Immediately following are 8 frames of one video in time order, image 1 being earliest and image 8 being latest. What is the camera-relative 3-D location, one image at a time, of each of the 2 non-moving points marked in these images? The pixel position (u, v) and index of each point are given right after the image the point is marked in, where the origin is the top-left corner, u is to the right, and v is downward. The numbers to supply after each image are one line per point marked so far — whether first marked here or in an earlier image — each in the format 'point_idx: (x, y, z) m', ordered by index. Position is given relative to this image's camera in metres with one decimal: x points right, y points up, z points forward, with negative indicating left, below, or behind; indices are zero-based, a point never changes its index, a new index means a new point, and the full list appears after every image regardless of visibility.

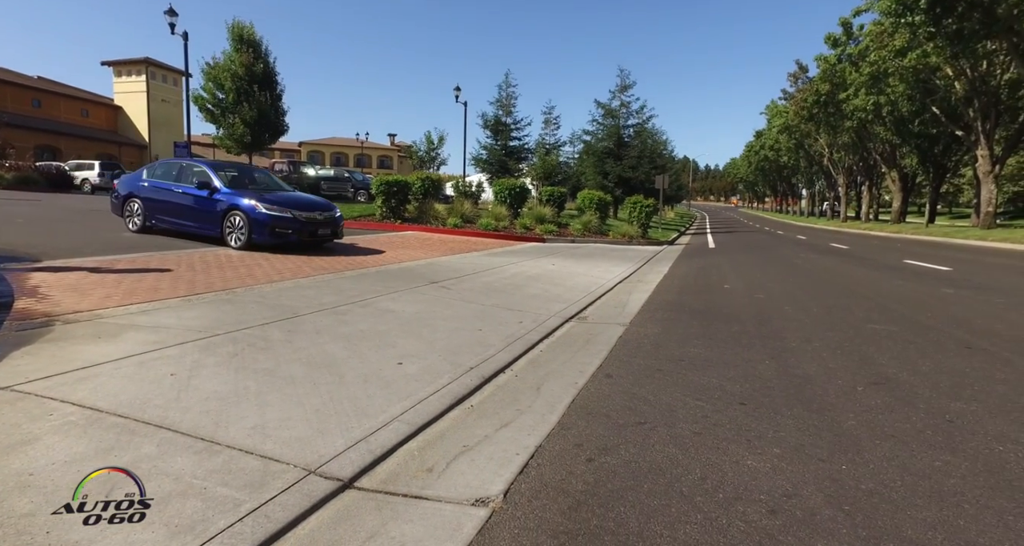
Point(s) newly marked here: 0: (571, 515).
0: (+0.3, -1.1, +2.5) m
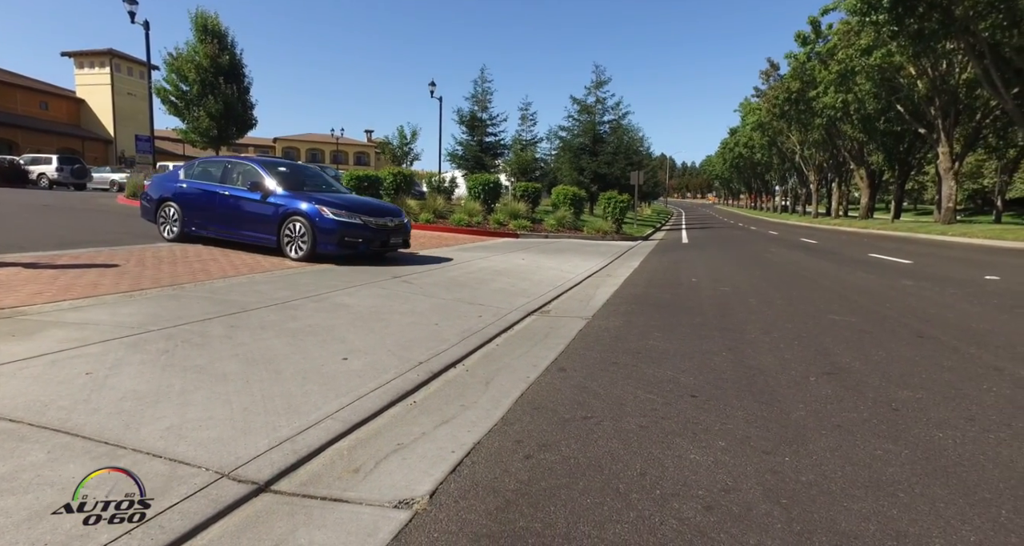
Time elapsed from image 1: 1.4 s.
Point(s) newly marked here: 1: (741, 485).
0: (-0.1, -1.1, +2.4) m
1: (+1.1, -1.0, +2.6) m
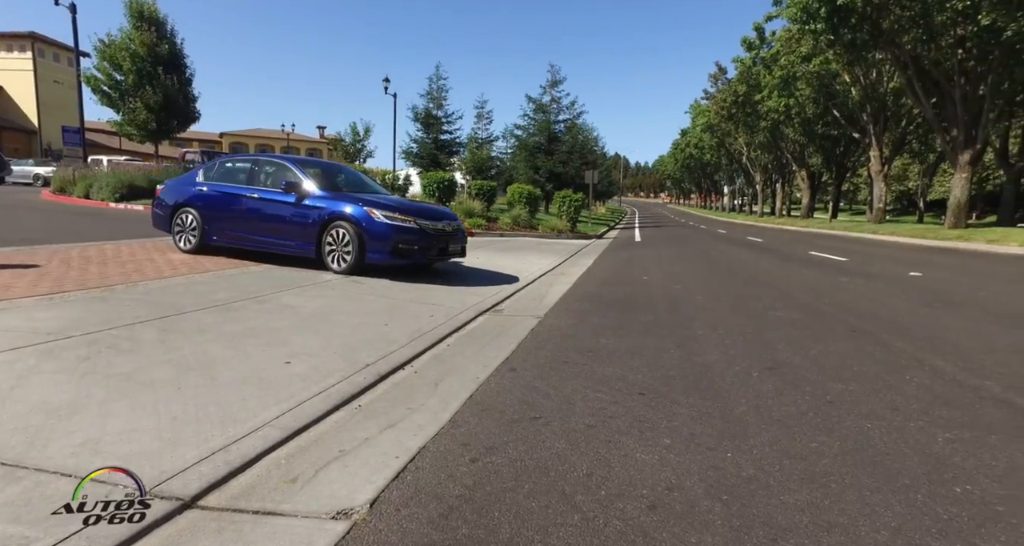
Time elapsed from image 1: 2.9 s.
0: (-0.3, -1.1, +2.3) m
1: (+0.8, -1.0, +2.6) m
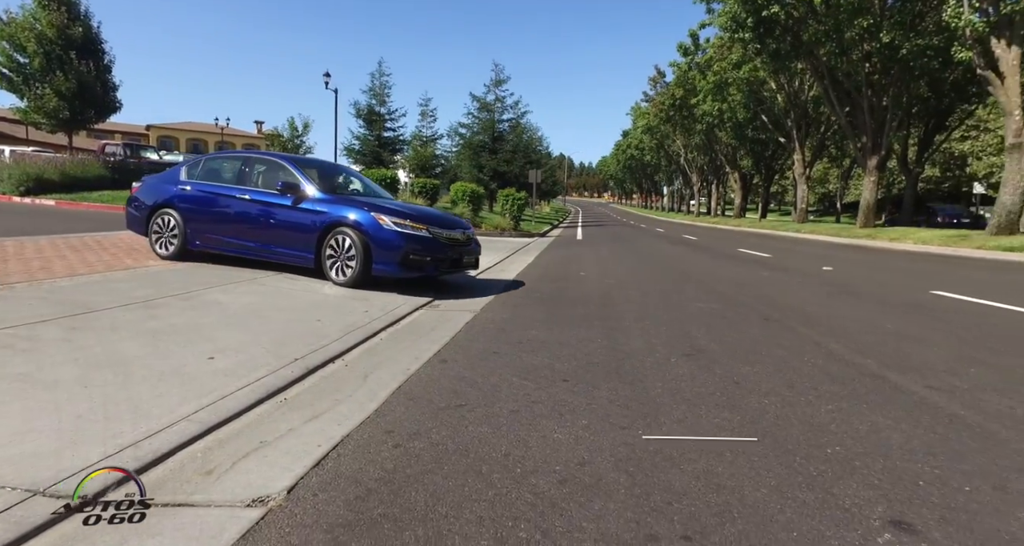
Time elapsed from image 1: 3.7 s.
0: (-0.7, -1.0, +2.3) m
1: (+0.4, -0.9, +2.7) m
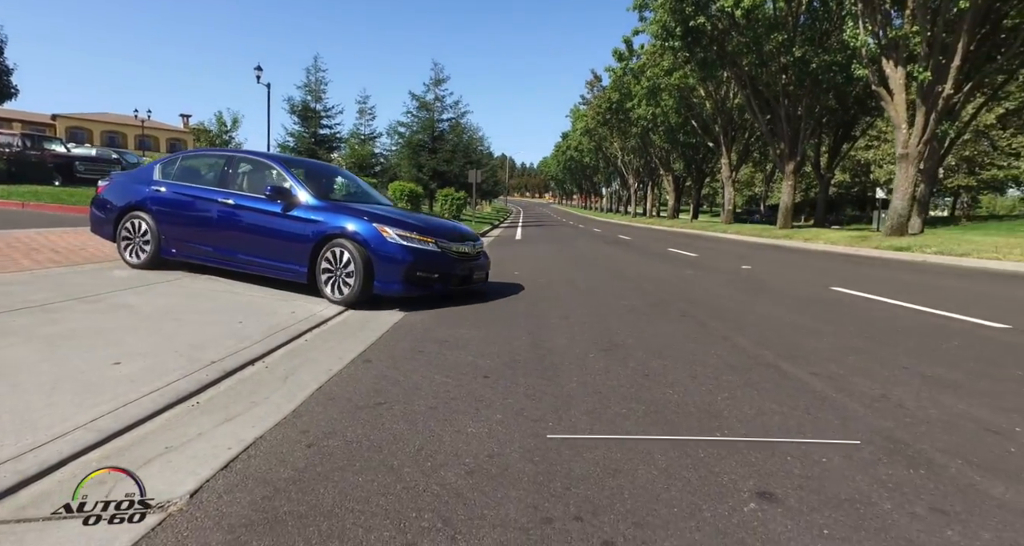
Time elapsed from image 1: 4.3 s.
0: (-1.1, -1.0, +2.4) m
1: (0.0, -0.9, +2.9) m
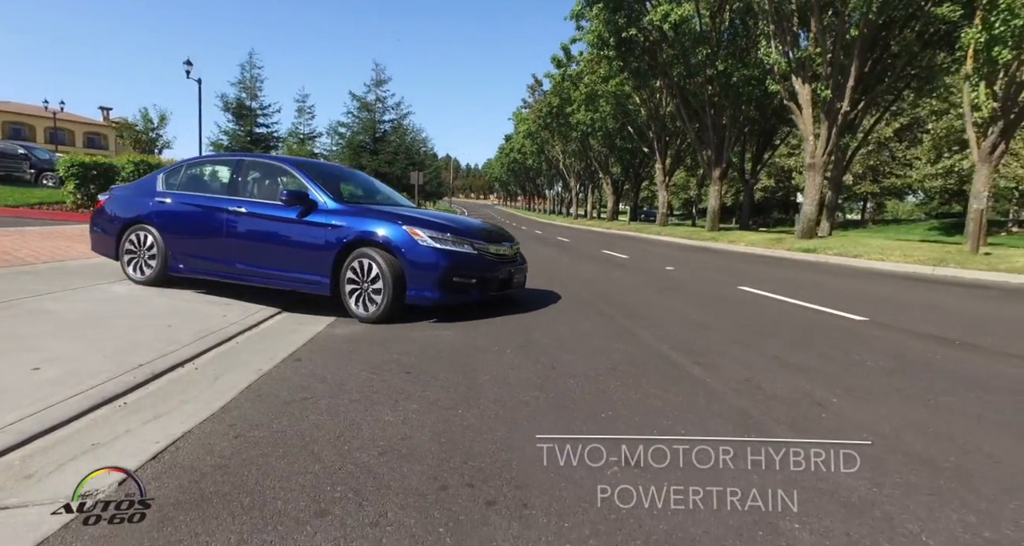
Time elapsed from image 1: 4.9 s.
0: (-1.5, -1.0, +2.6) m
1: (-0.6, -1.0, +3.2) m
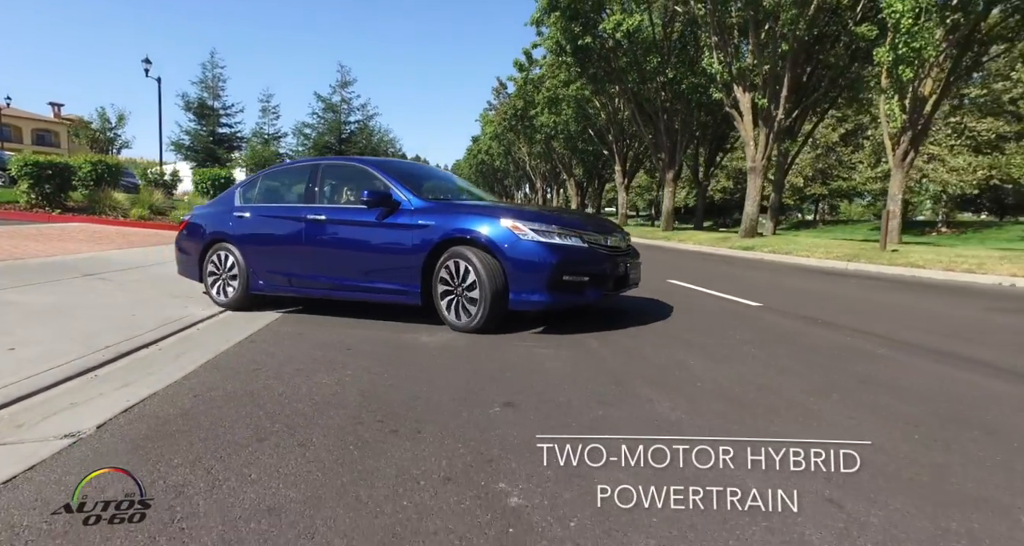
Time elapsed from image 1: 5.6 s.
0: (-2.1, -0.9, +3.3) m
1: (-1.2, -0.9, +3.9) m
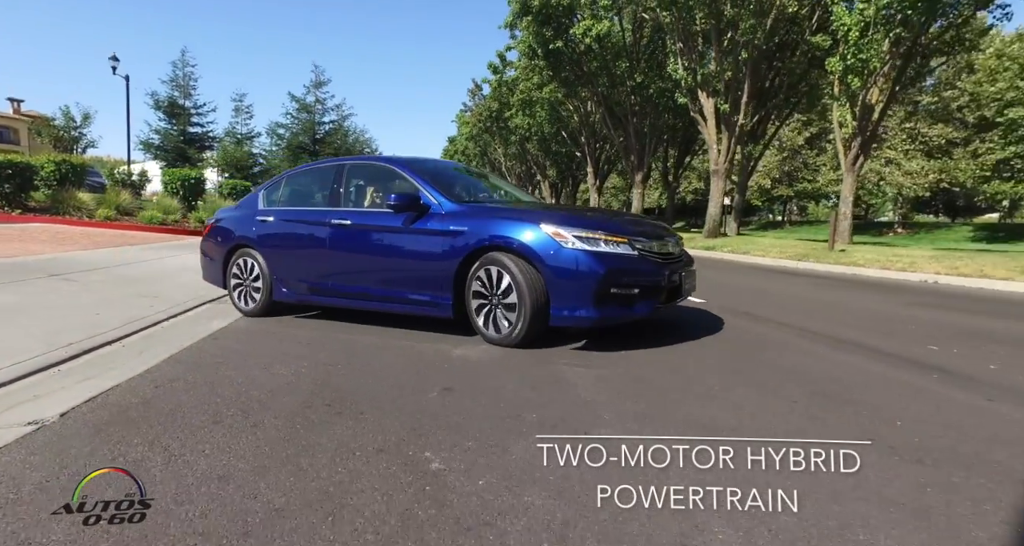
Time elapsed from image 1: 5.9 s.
0: (-2.6, -0.9, +3.5) m
1: (-1.6, -0.8, +4.2) m
